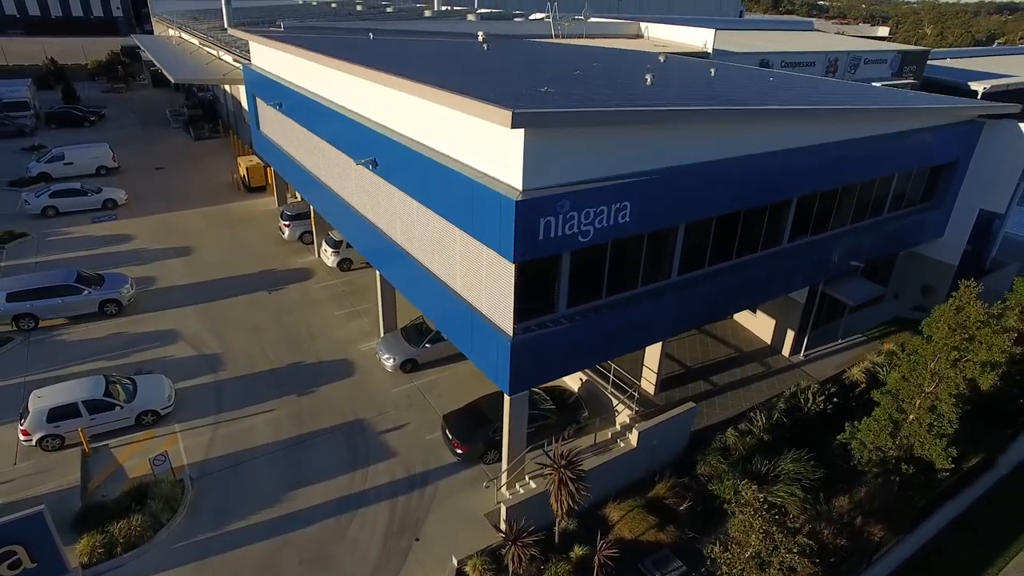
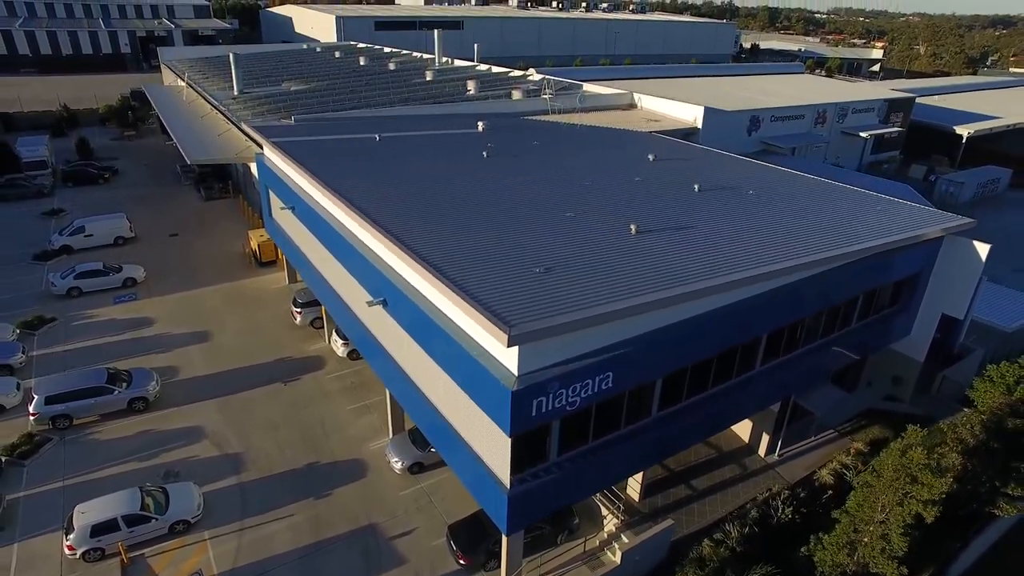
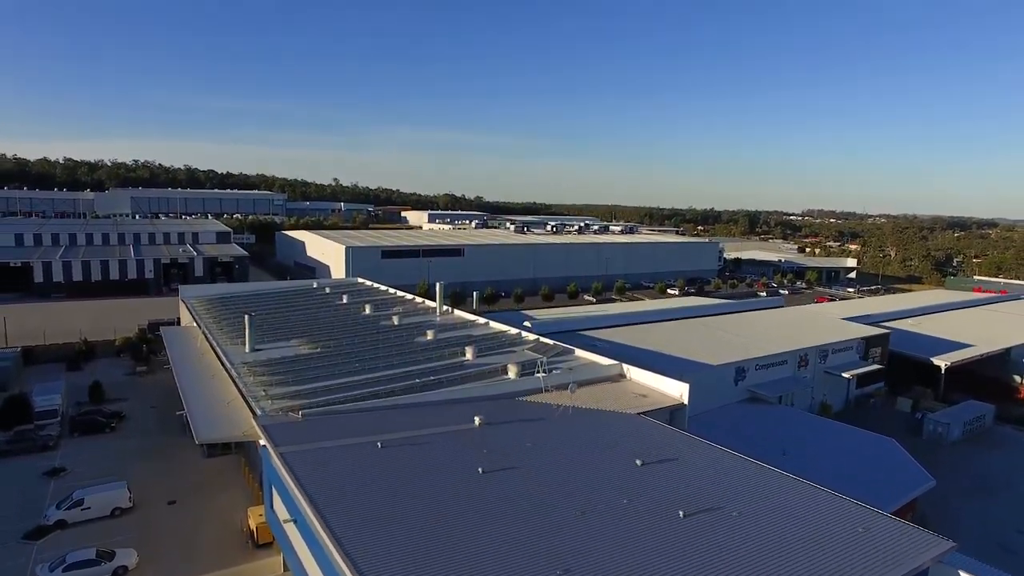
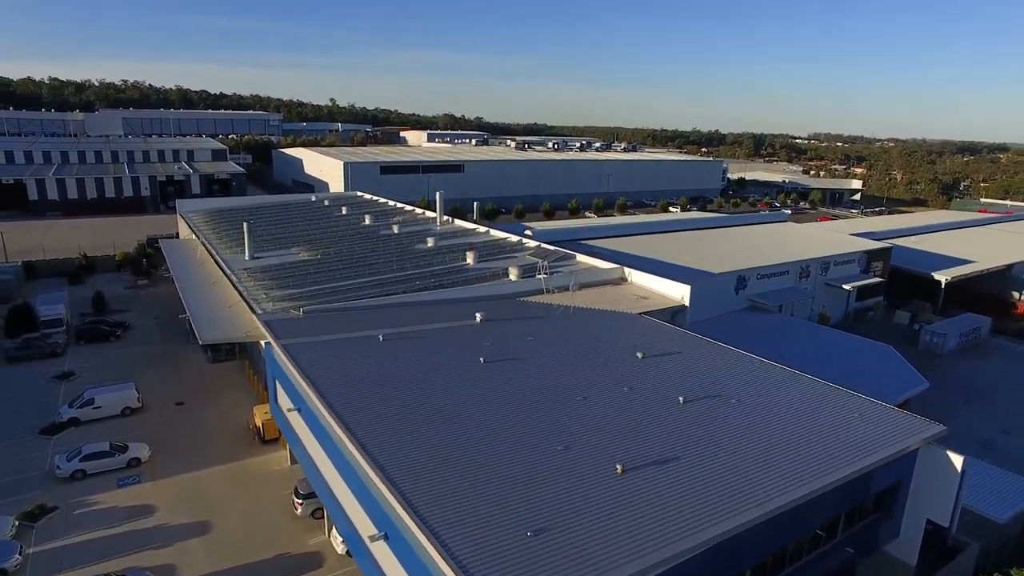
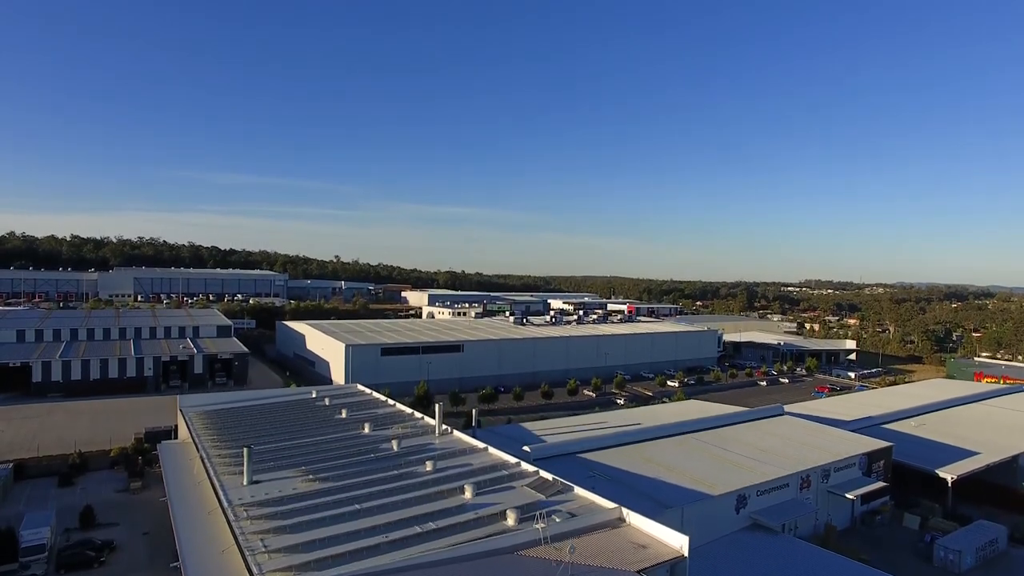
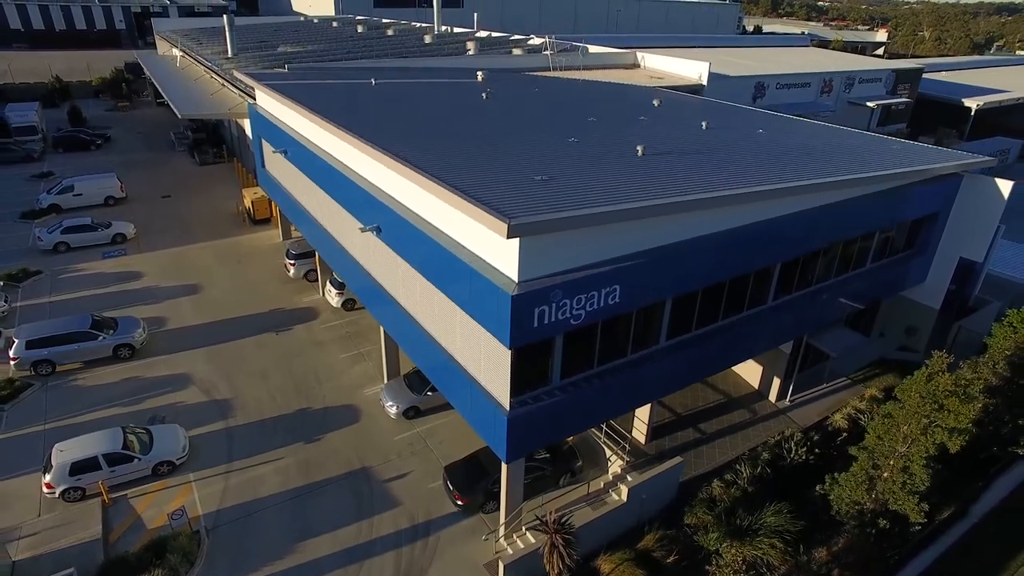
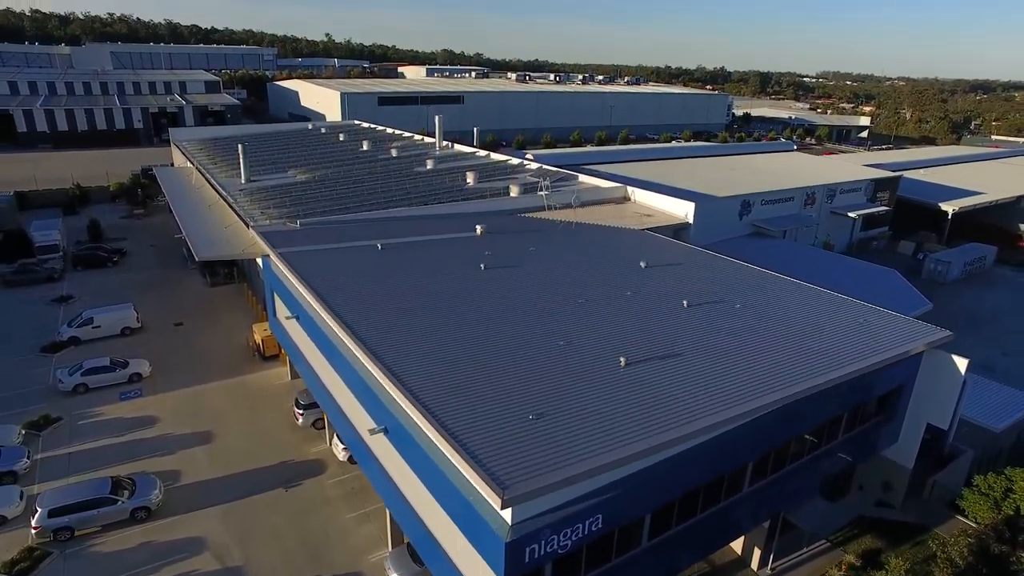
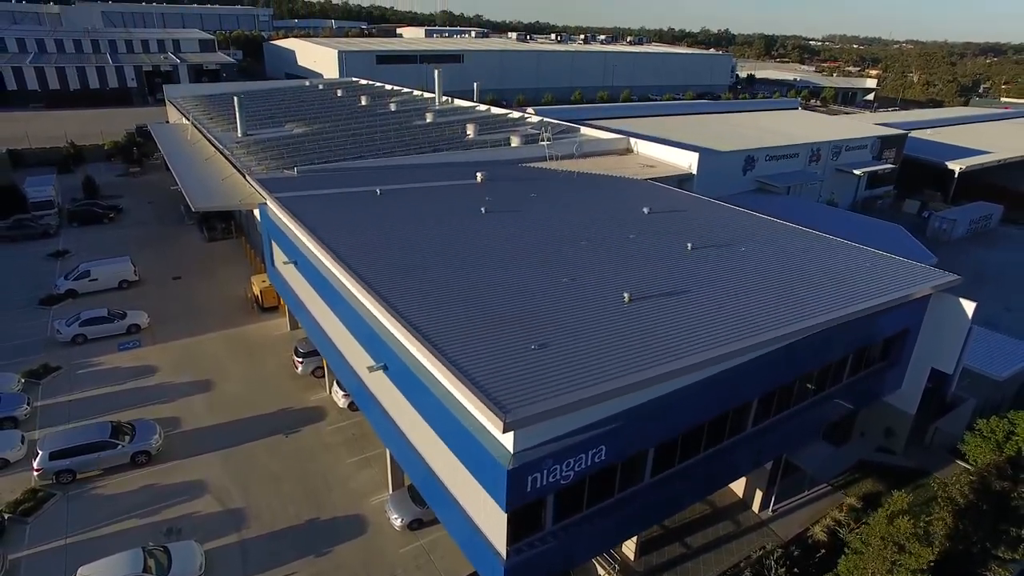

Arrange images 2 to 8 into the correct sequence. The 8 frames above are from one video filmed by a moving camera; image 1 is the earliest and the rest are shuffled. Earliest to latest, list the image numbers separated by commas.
6, 2, 8, 7, 4, 3, 5
